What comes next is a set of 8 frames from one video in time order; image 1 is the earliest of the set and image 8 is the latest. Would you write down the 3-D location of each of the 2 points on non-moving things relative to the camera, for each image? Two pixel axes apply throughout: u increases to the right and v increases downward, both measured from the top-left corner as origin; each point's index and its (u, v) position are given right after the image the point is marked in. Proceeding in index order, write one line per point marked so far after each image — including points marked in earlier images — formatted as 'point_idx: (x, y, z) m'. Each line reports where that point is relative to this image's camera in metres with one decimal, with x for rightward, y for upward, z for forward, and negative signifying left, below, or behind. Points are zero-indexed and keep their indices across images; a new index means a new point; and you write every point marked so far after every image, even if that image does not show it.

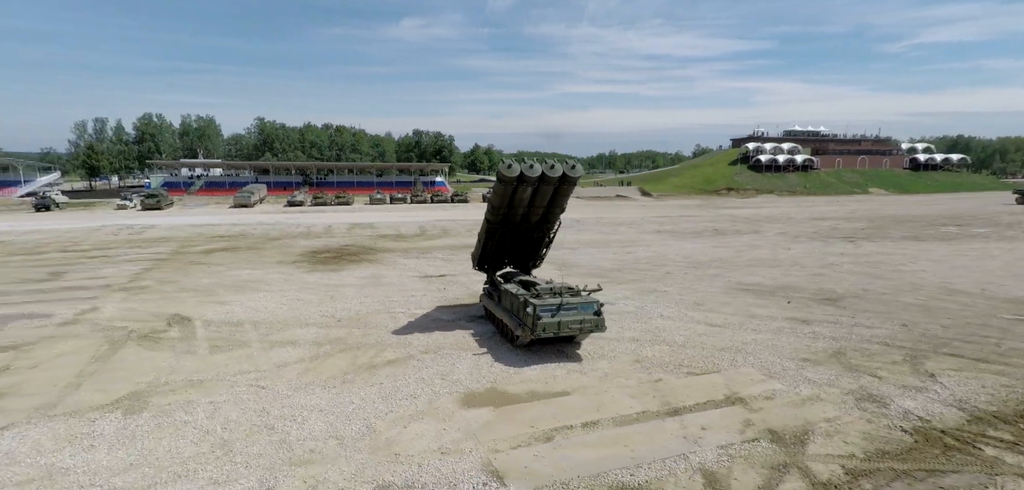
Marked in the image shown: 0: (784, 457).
0: (+4.6, -3.6, +9.3) m
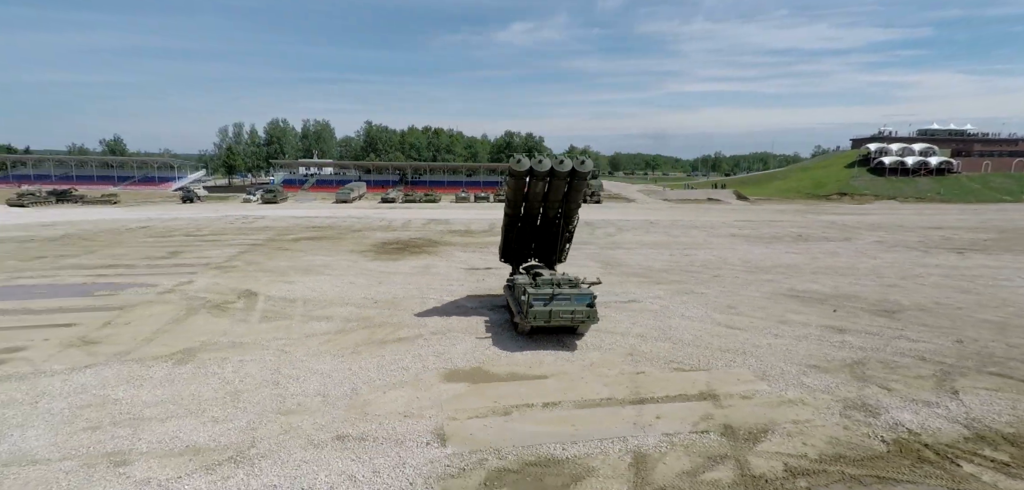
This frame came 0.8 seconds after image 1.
0: (+3.6, -3.5, +9.3) m
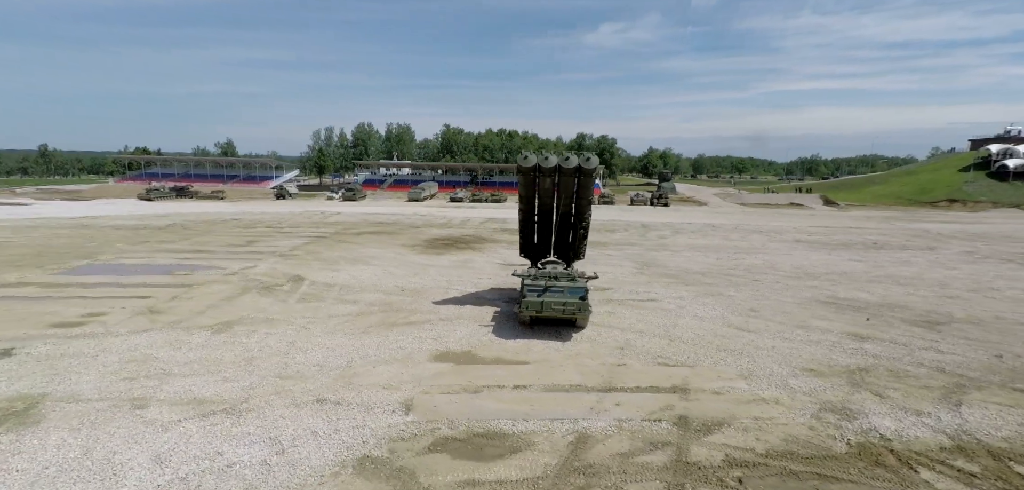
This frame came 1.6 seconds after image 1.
0: (+2.8, -3.3, +9.5) m
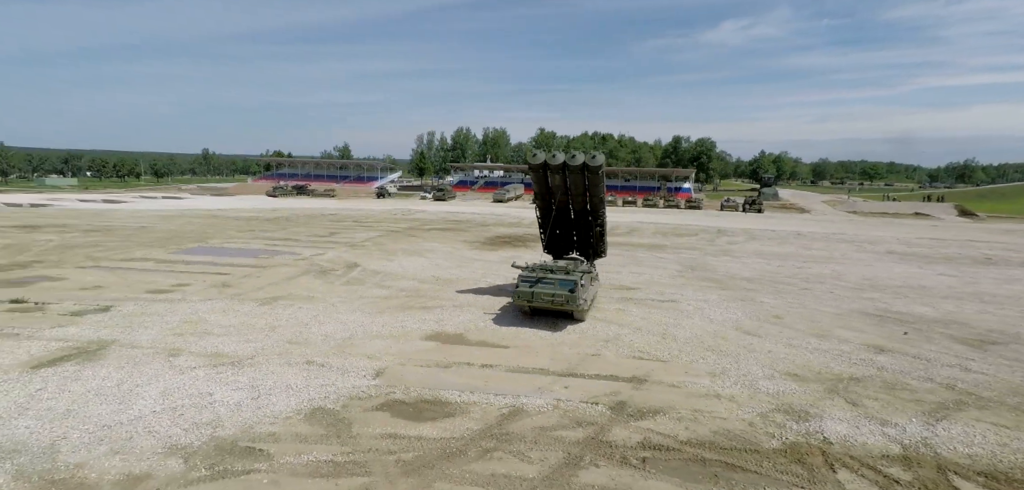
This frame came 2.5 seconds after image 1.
0: (+1.6, -3.2, +10.0) m
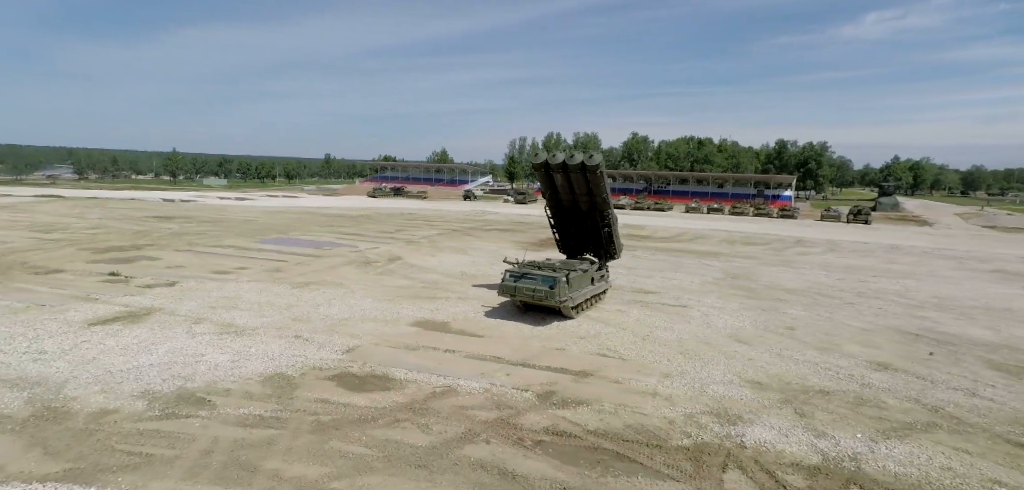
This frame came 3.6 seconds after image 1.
0: (+0.2, -3.0, +10.4) m
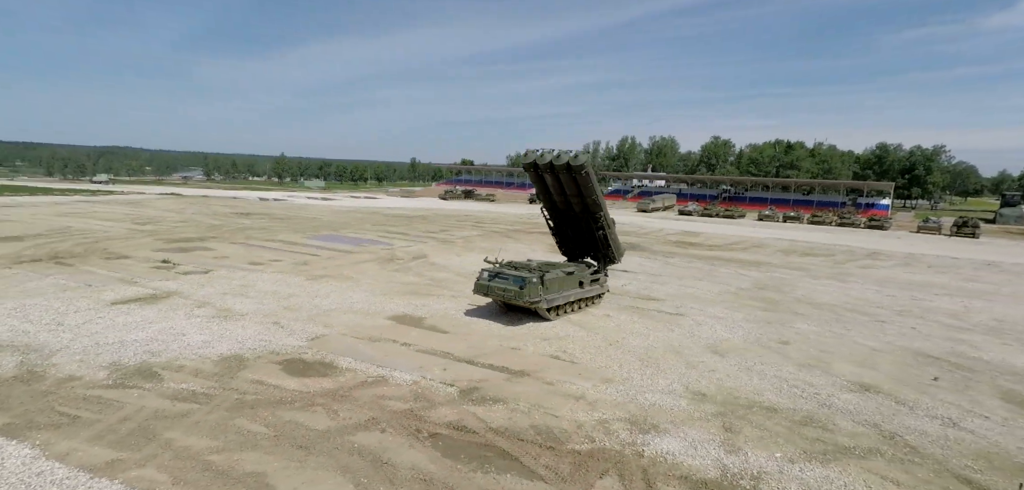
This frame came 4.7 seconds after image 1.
0: (-1.4, -3.0, +10.6) m
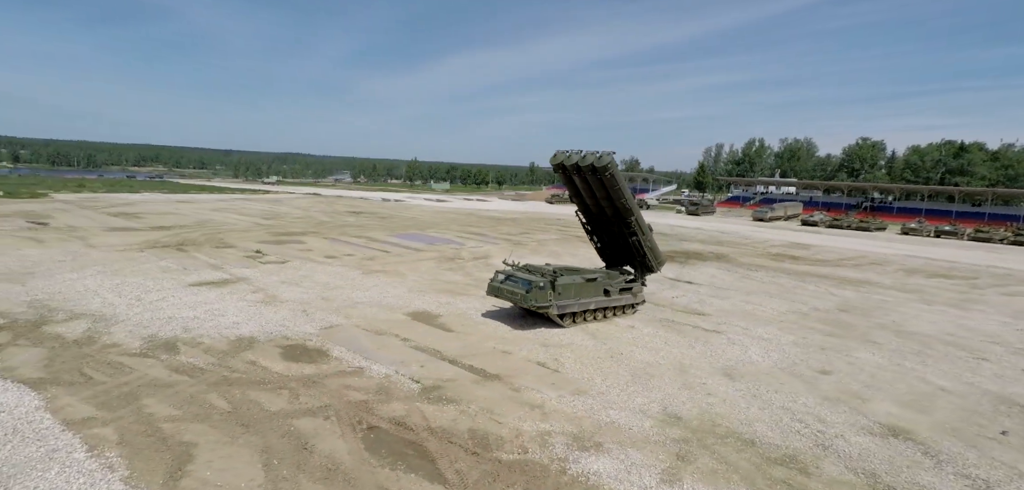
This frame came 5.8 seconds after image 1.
0: (-2.2, -2.9, +10.8) m
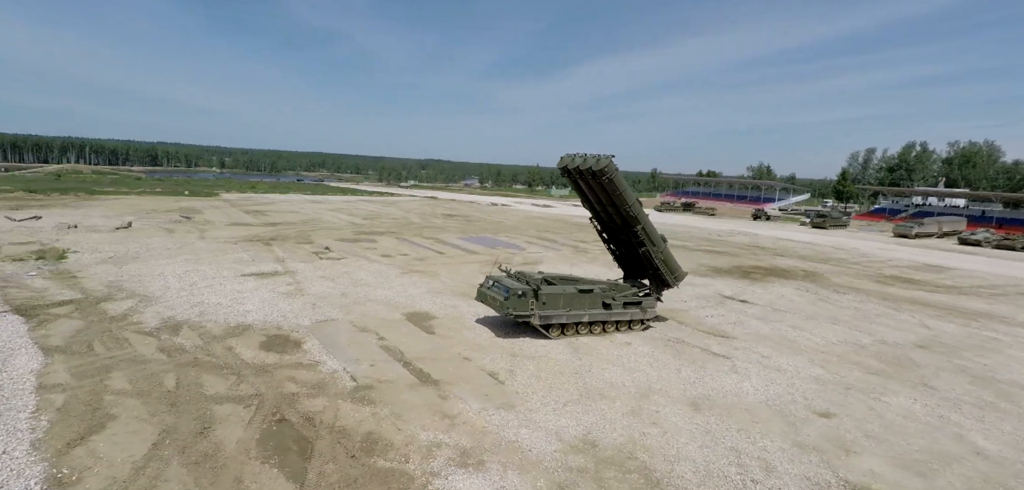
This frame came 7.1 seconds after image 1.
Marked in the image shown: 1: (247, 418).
0: (-3.7, -2.9, +11.1) m
1: (-4.7, -3.1, +9.8) m
